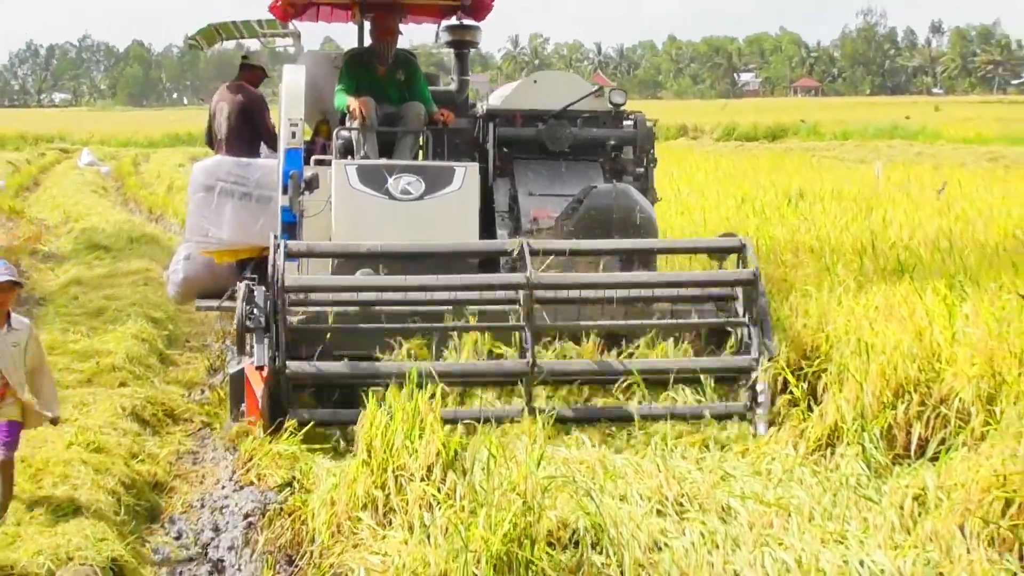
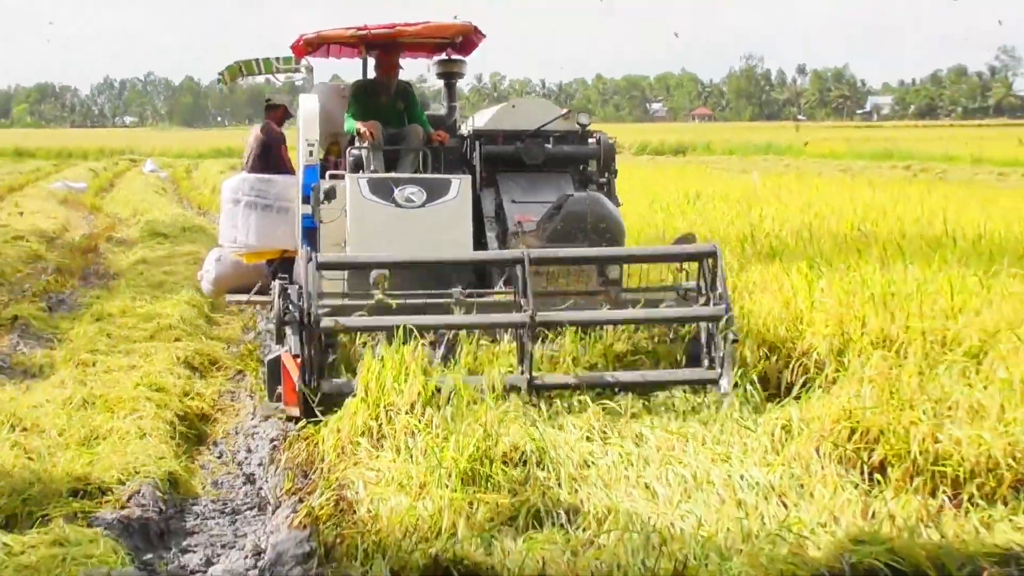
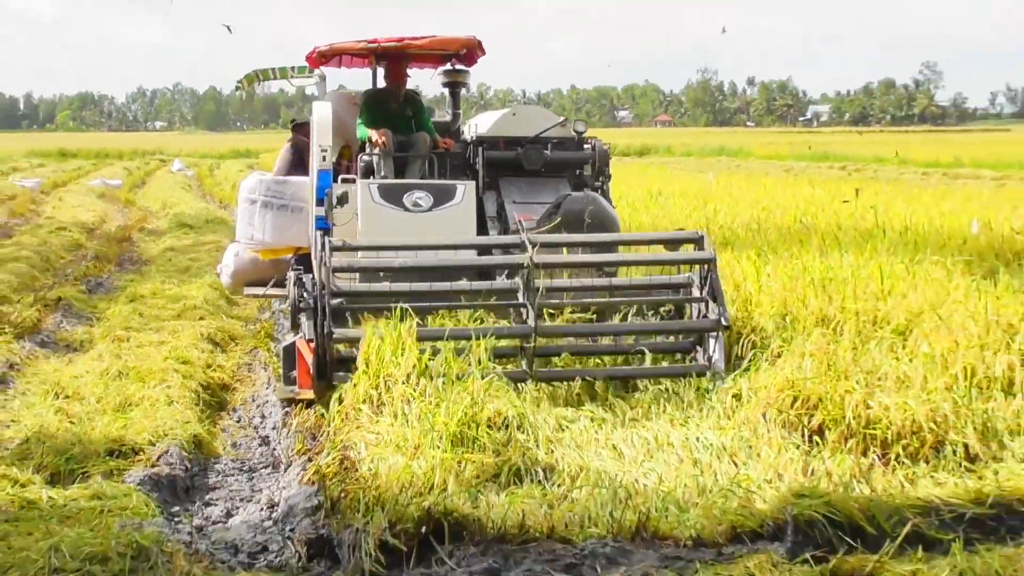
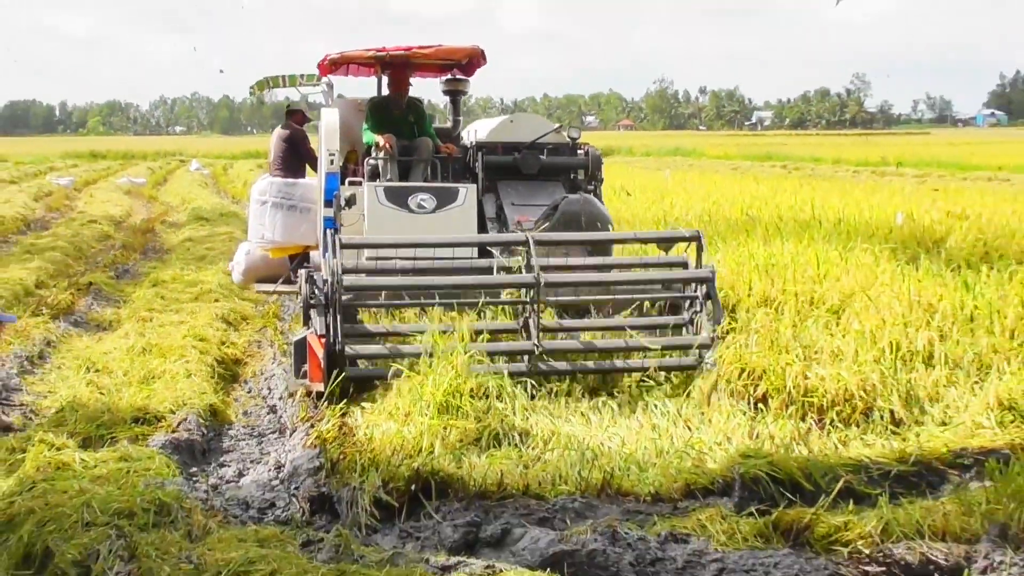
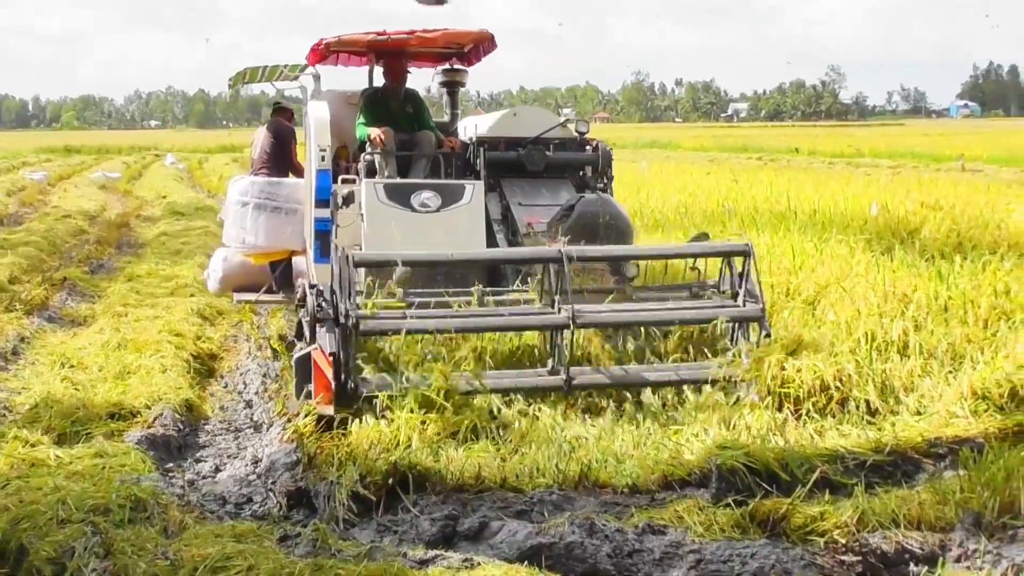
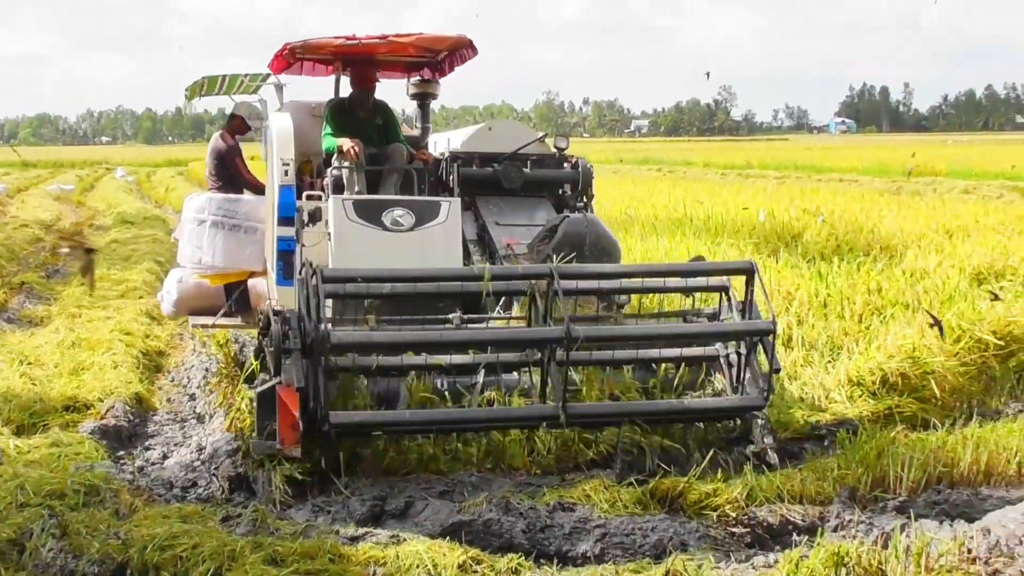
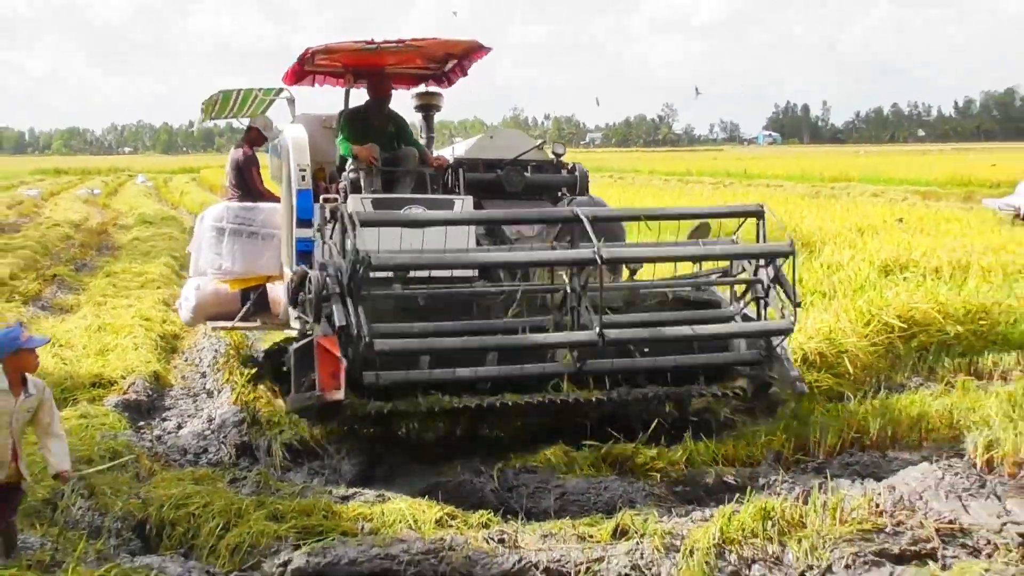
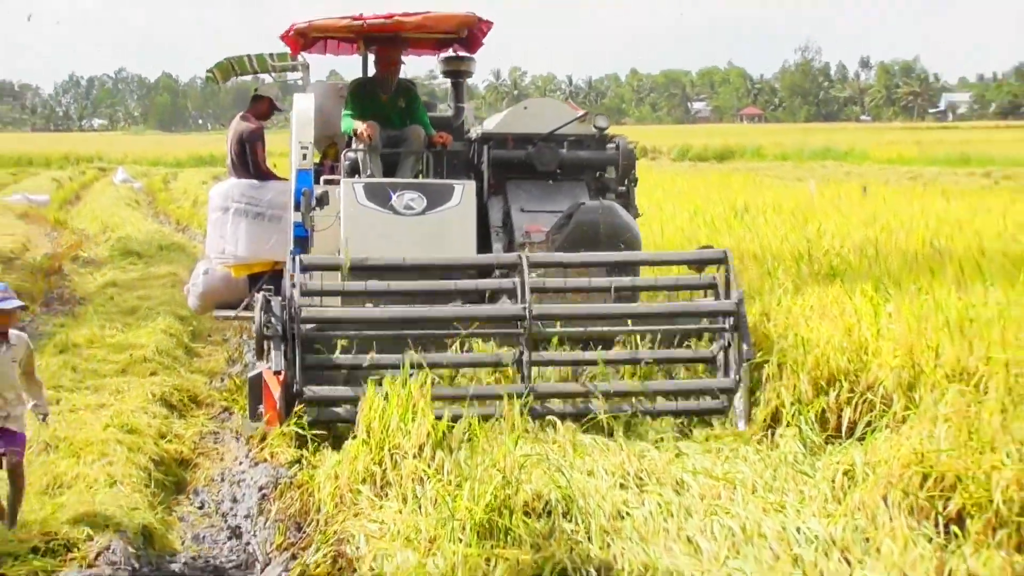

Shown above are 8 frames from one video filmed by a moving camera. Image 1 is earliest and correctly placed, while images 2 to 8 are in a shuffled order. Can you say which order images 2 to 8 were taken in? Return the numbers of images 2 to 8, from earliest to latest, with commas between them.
8, 2, 3, 4, 5, 6, 7
